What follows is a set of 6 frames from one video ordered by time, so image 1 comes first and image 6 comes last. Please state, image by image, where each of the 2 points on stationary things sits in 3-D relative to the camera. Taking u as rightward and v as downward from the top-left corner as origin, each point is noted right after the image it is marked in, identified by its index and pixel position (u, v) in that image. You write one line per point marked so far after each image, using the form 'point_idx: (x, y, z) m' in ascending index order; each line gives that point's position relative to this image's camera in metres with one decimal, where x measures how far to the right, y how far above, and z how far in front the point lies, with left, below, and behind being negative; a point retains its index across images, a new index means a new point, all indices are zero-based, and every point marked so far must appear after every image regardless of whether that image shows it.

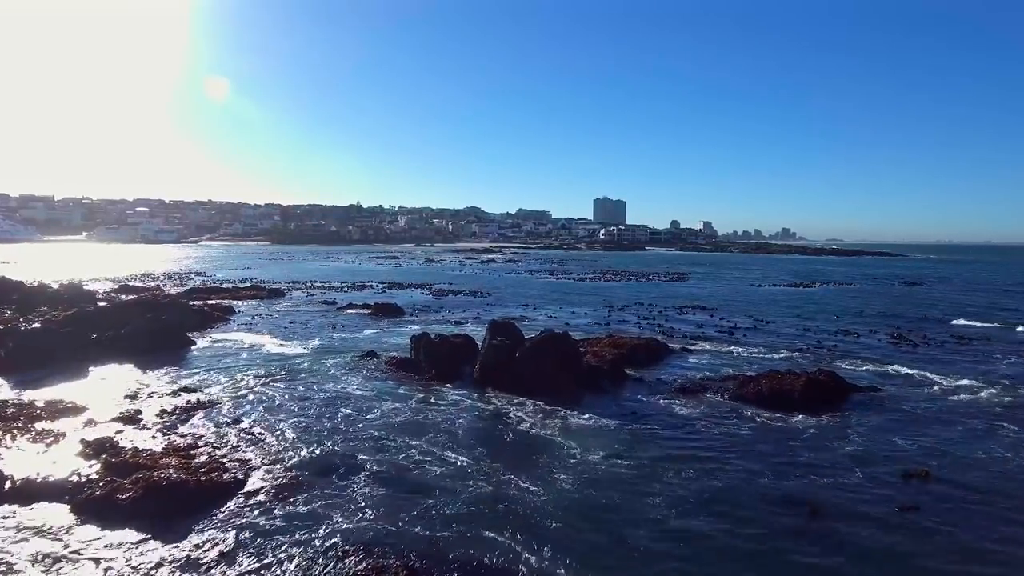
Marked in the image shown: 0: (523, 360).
0: (+0.3, -2.1, +17.1) m
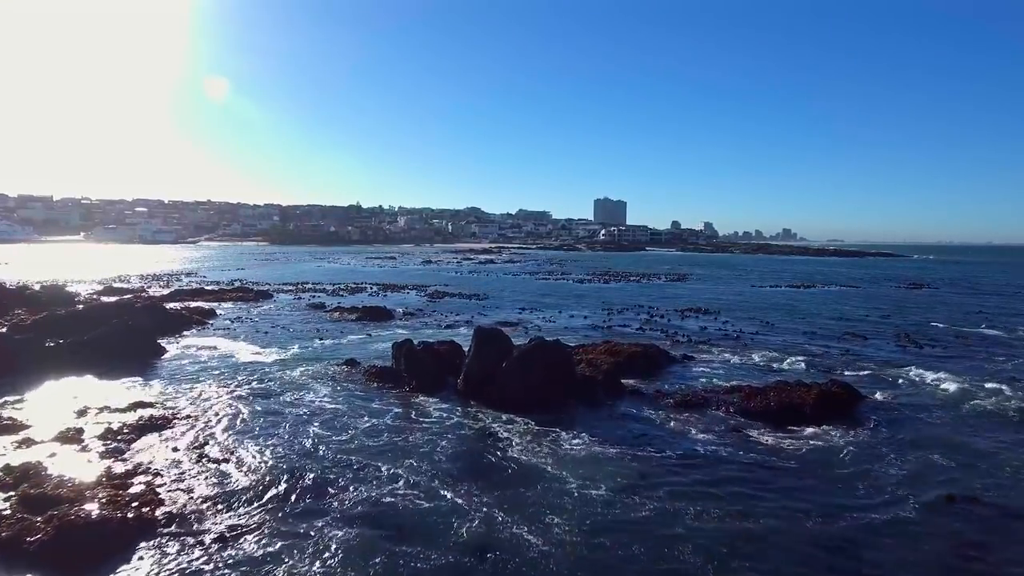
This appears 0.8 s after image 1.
0: (-0.1, -2.2, +15.8) m
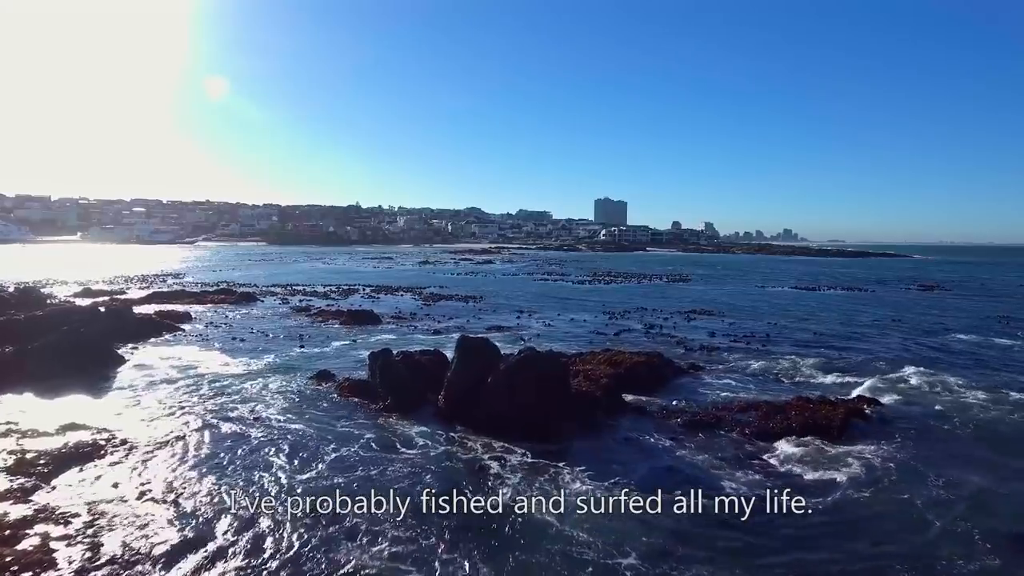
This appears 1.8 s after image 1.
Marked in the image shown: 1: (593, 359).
0: (-0.3, -2.3, +14.0) m
1: (+2.5, -2.1, +18.6) m
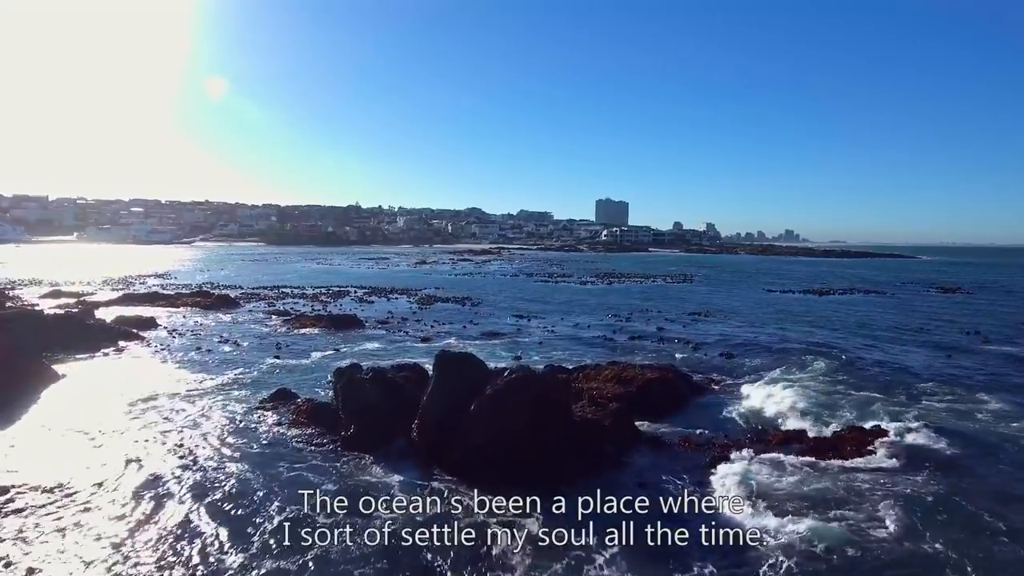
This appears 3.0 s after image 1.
0: (-0.5, -2.4, +11.4) m
1: (+2.3, -2.3, +16.1) m
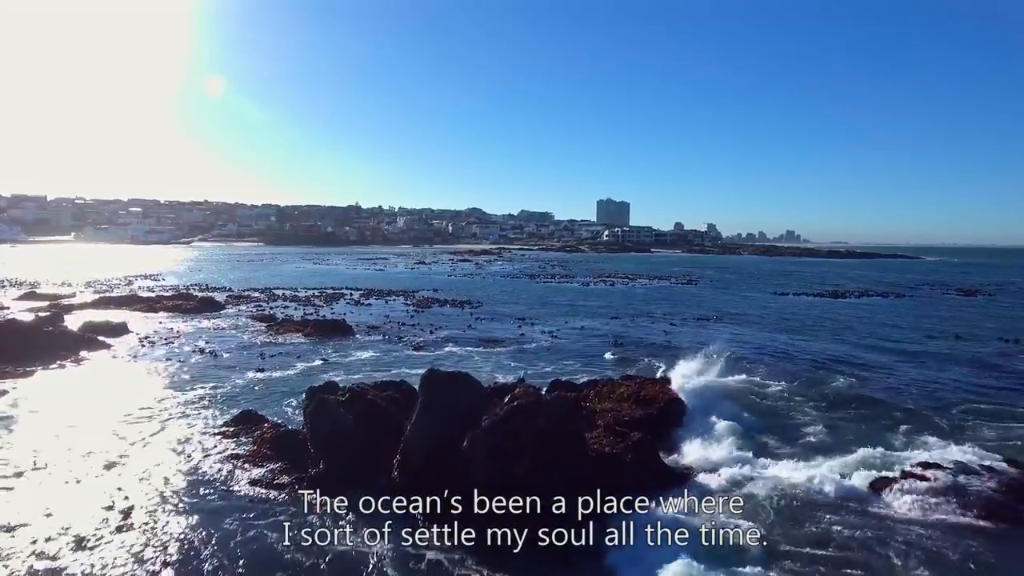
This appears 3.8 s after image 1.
0: (-0.5, -2.6, +9.4) m
1: (+2.3, -2.4, +14.1) m
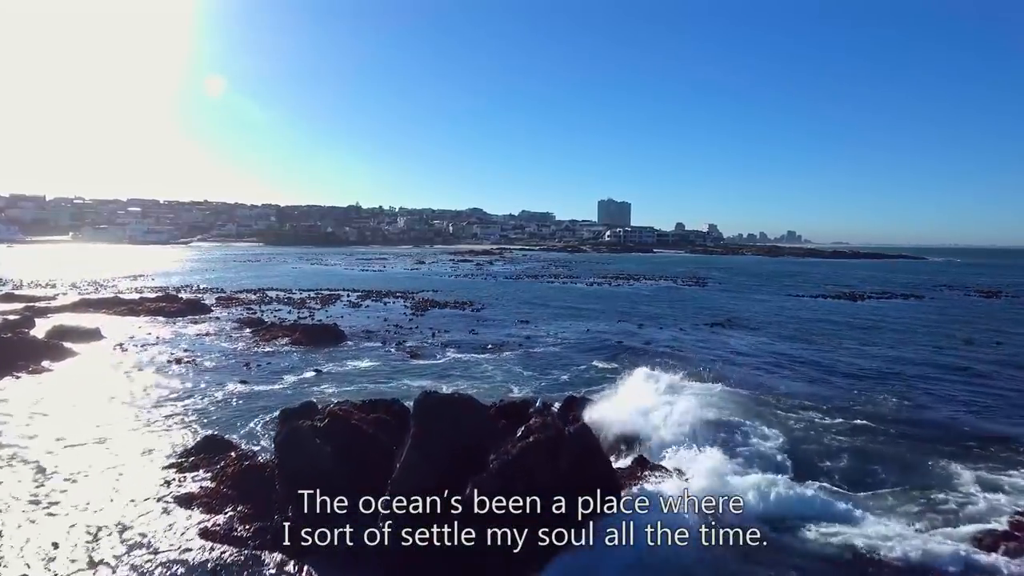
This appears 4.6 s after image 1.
0: (-0.3, -2.7, +7.6) m
1: (+2.5, -2.5, +12.2) m
